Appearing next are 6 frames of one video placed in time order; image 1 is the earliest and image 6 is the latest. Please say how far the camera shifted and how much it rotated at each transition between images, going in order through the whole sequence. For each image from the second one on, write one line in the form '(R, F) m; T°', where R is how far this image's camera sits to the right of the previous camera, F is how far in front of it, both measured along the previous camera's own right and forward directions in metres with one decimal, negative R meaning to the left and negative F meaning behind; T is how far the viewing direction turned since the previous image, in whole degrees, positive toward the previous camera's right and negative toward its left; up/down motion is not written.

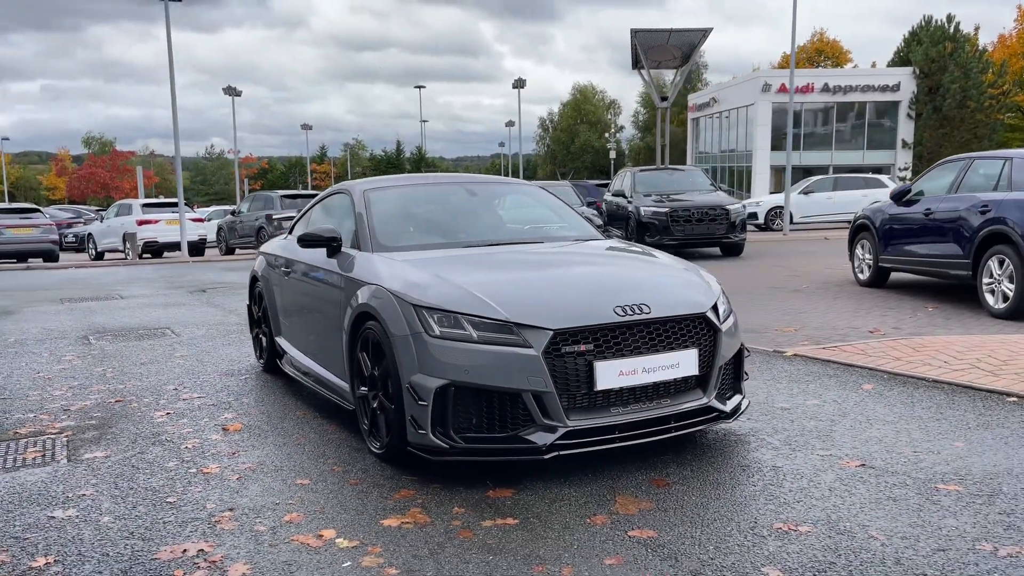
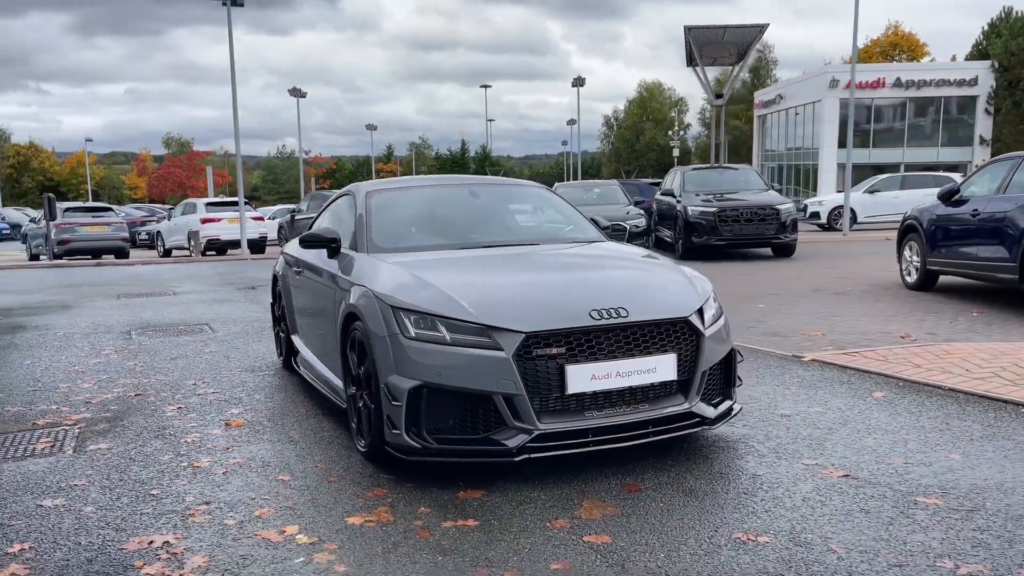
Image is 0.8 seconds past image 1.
(+0.4, 0.0) m; -5°
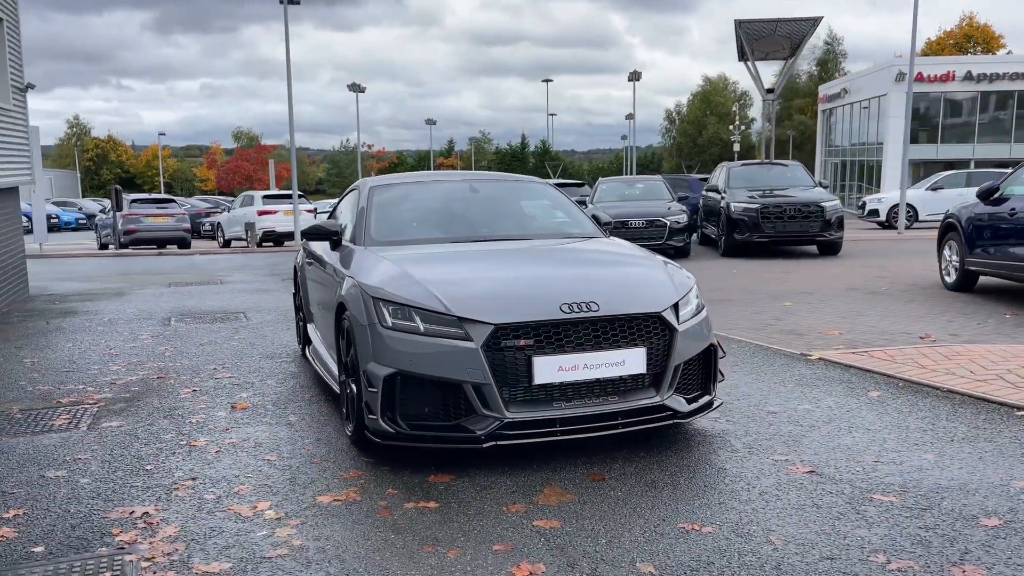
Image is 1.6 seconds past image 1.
(+0.4, -0.1) m; -4°
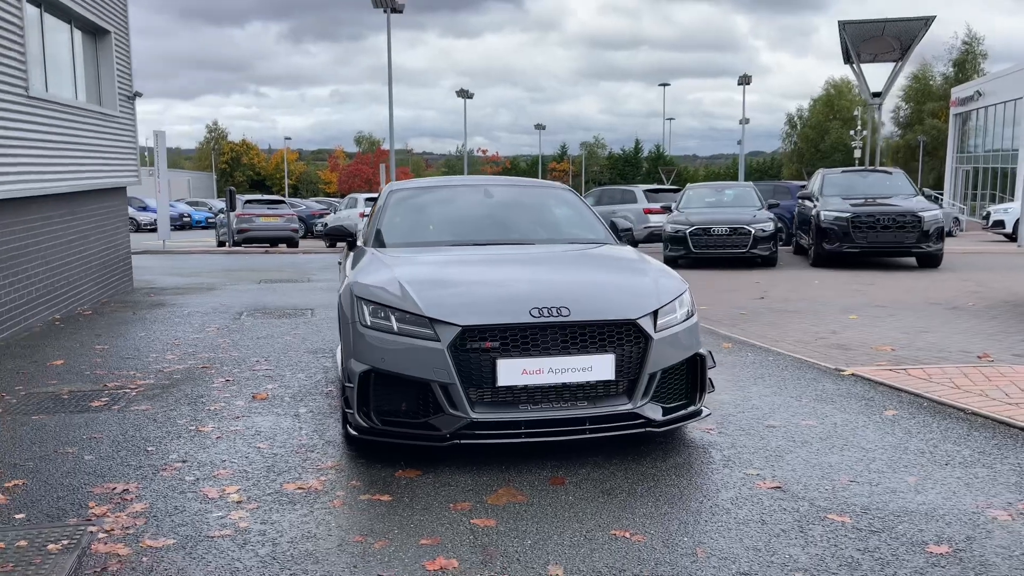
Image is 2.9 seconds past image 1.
(+0.7, 0.0) m; -8°
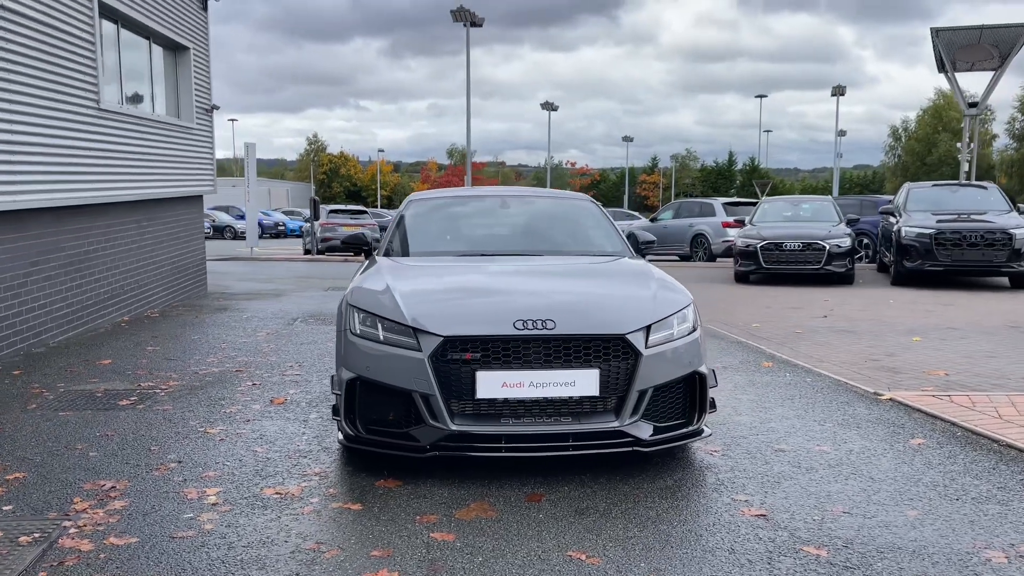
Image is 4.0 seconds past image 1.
(+0.5, +0.1) m; -6°
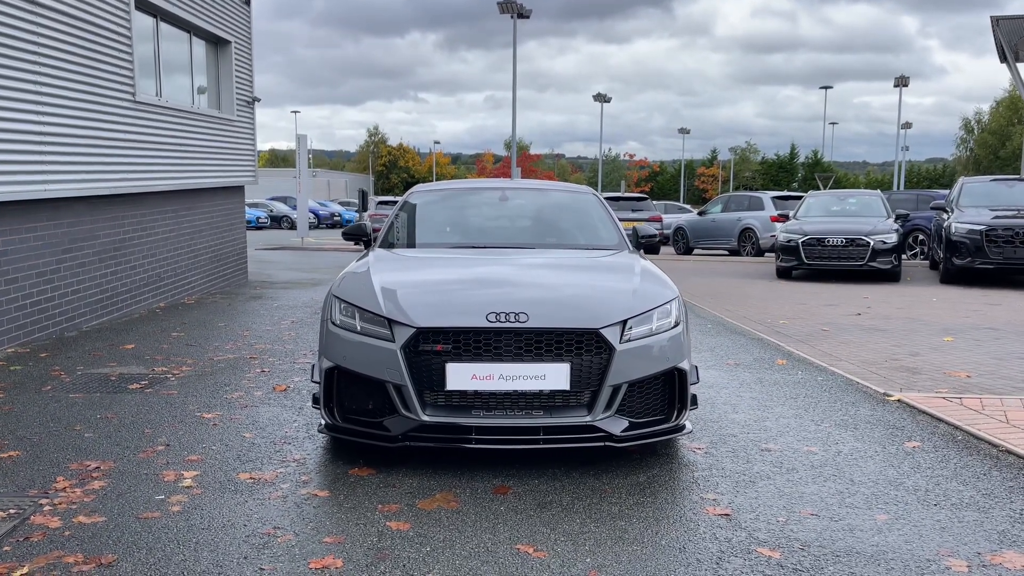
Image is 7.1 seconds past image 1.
(+0.4, 0.0) m; -4°
